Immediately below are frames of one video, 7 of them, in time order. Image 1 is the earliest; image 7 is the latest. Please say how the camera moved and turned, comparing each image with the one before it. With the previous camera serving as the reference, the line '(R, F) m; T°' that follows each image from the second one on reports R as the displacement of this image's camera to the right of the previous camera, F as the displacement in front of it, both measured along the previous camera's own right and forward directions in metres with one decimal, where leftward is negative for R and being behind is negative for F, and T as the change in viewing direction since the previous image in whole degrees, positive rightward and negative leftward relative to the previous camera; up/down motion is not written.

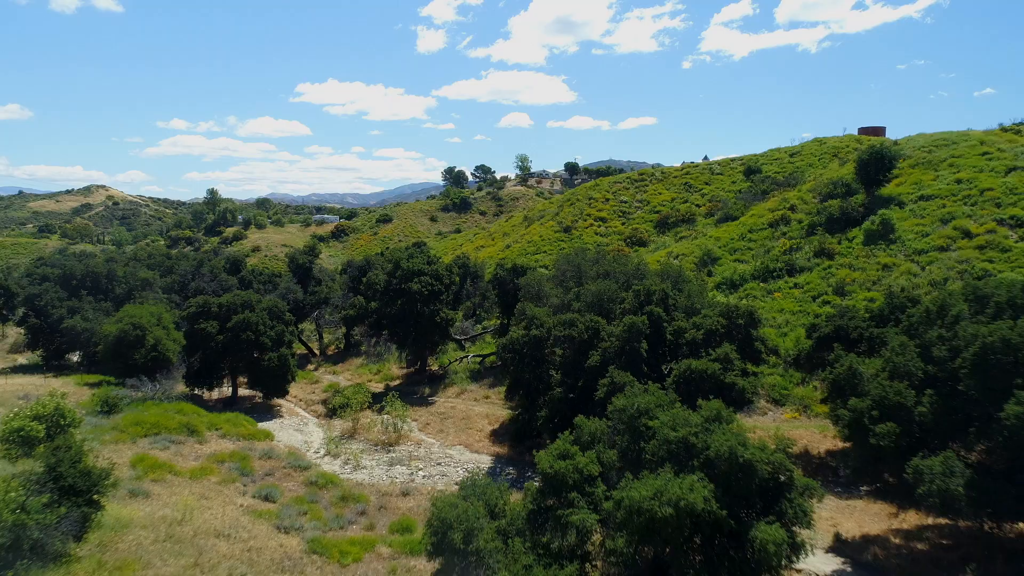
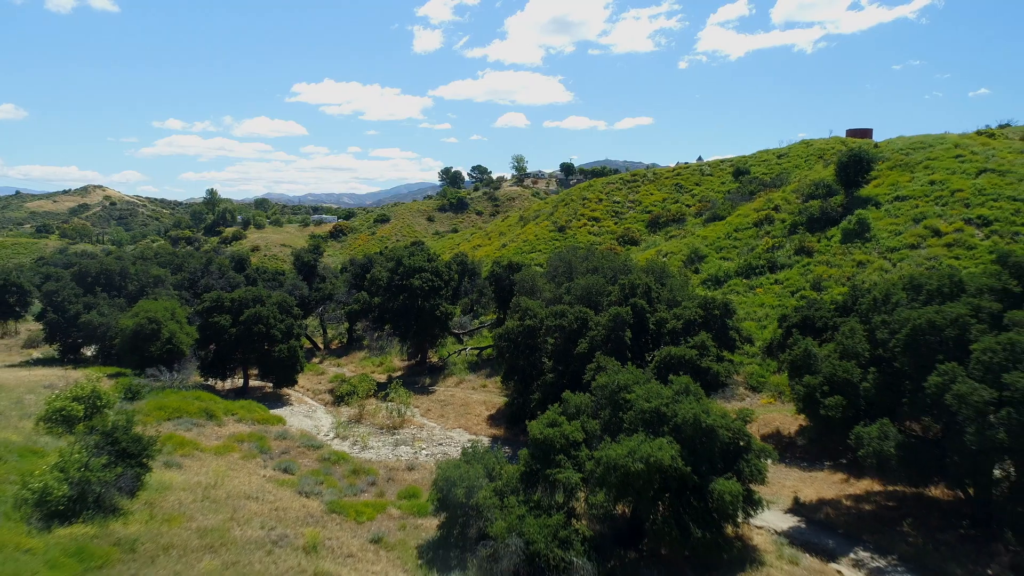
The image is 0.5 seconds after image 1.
(0.0, -1.7) m; 0°
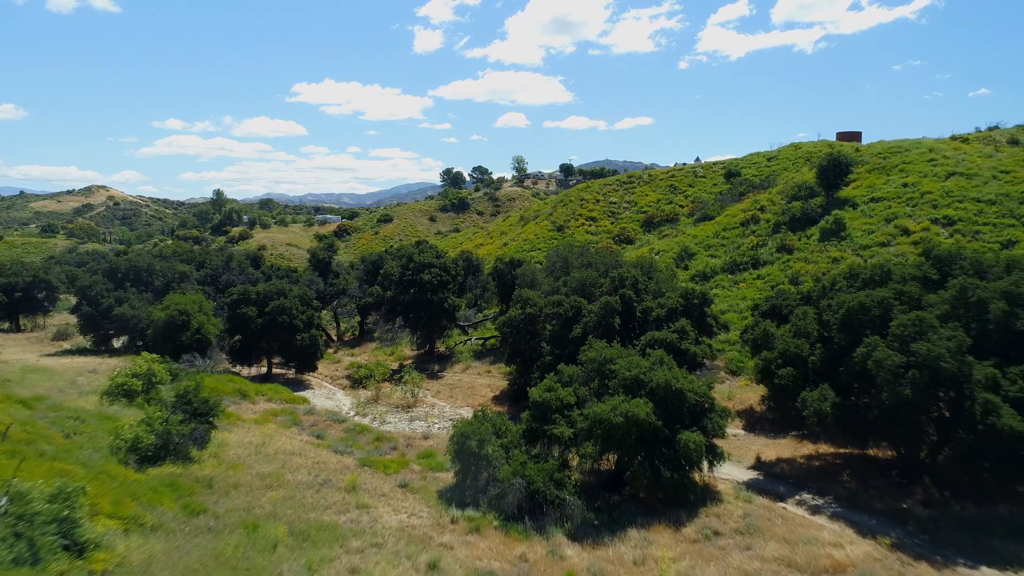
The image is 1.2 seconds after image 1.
(-0.1, -2.6) m; 0°
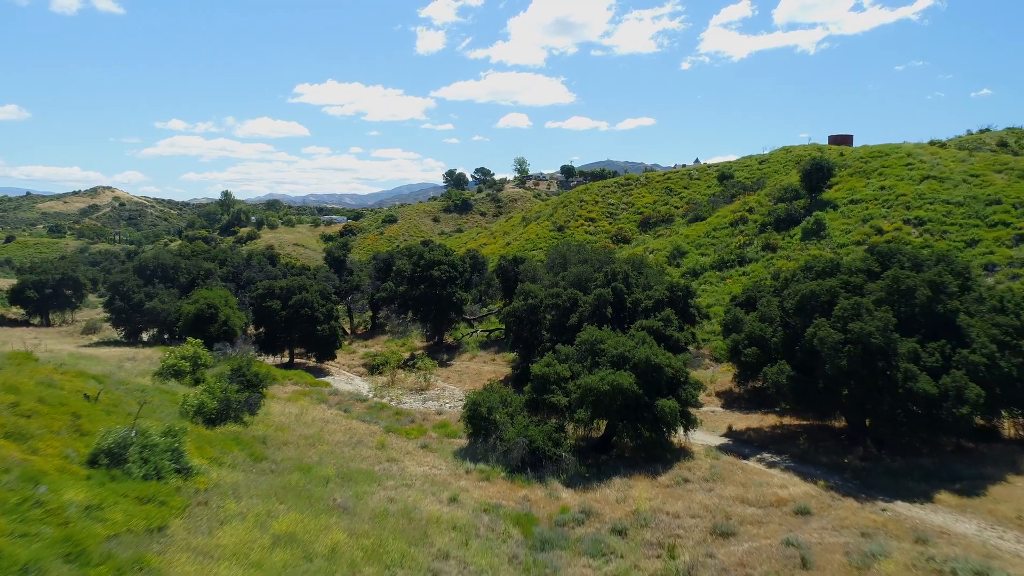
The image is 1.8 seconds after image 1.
(-0.1, -2.7) m; 0°
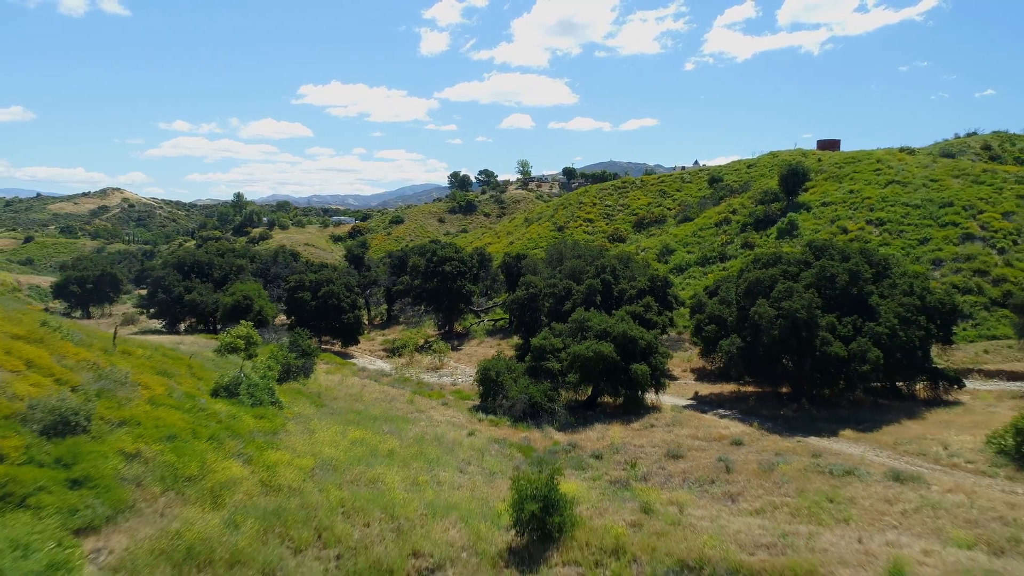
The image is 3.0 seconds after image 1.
(0.0, -4.2) m; 0°
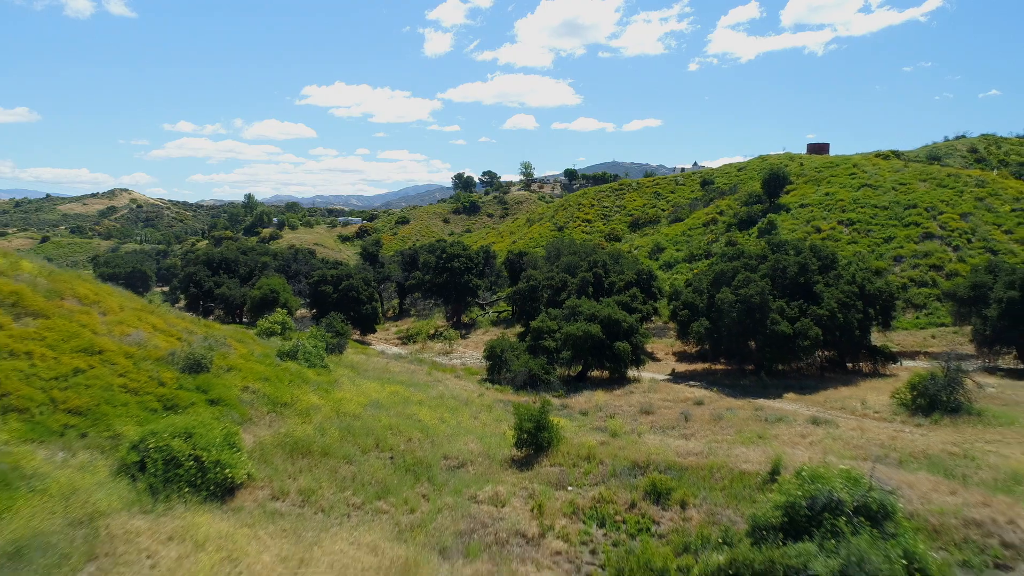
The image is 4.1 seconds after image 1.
(0.0, -3.9) m; 0°
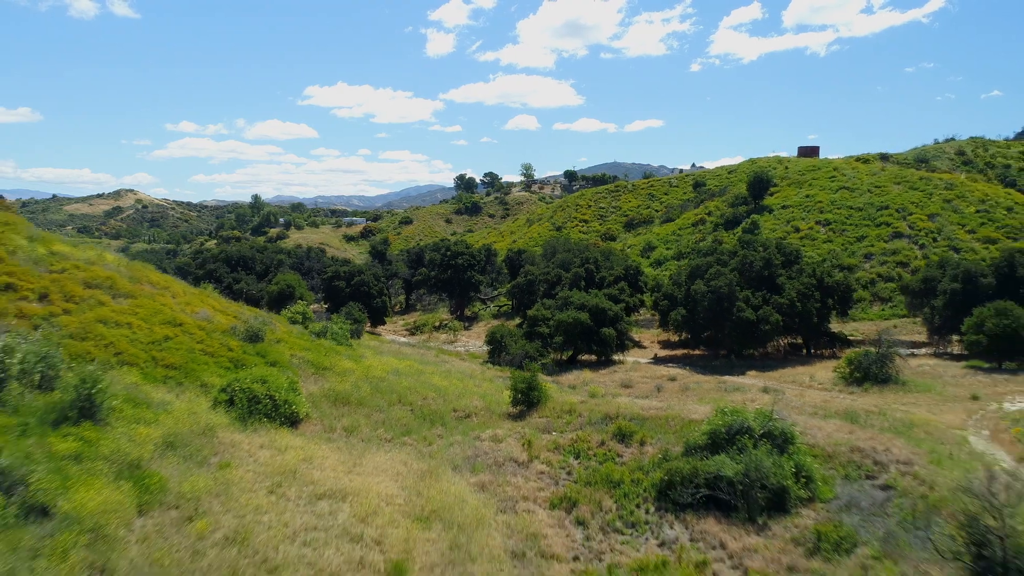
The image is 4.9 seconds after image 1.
(+0.1, -3.3) m; 0°
